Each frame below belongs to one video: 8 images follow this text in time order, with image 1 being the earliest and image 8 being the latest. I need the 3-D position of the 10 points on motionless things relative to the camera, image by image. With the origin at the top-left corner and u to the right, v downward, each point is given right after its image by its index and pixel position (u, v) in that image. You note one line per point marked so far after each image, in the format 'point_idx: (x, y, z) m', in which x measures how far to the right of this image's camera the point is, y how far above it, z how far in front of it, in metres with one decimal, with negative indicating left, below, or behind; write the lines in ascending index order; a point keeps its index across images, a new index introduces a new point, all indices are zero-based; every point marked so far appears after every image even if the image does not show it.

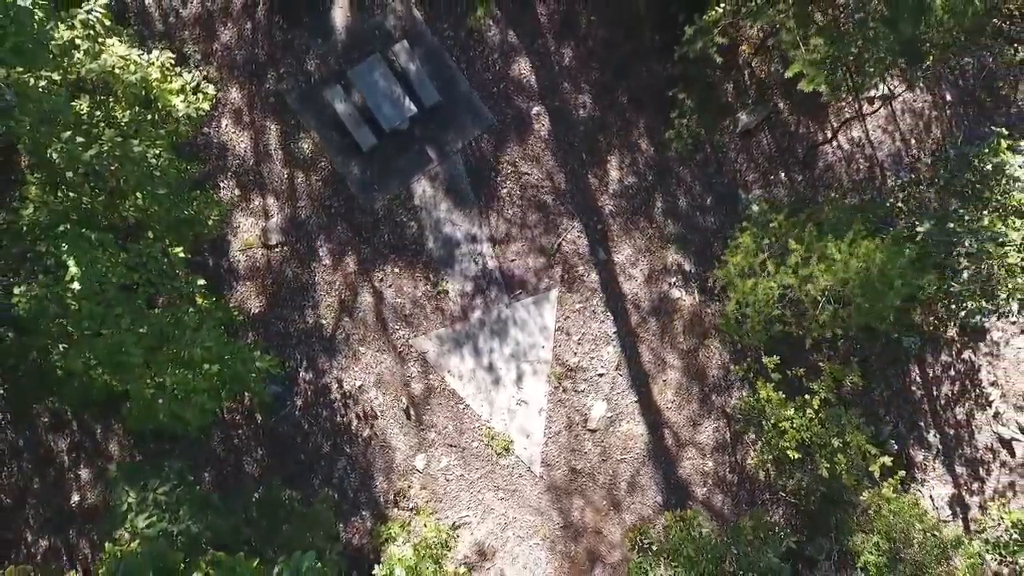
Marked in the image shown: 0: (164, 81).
0: (-3.5, +2.1, +5.5) m
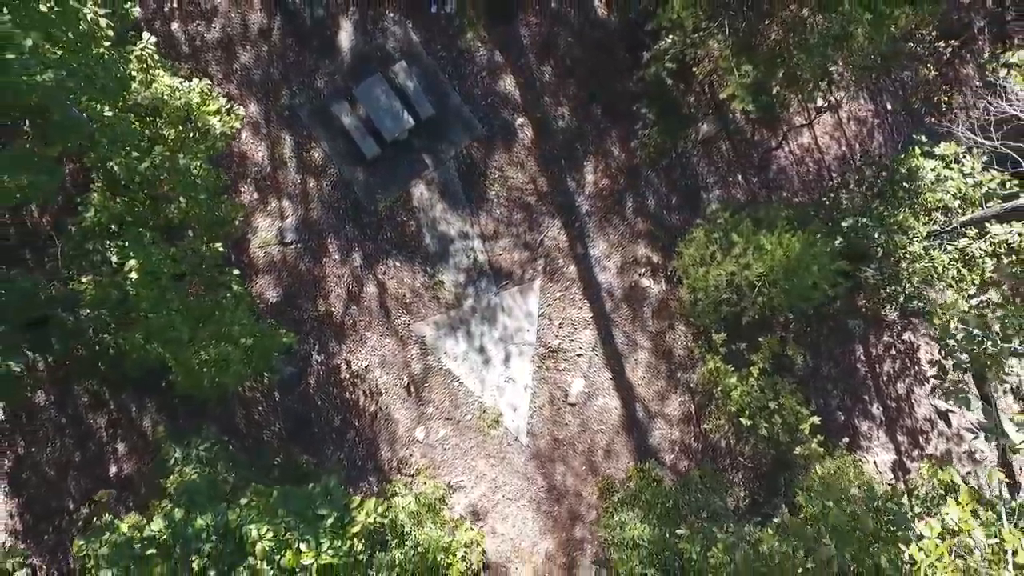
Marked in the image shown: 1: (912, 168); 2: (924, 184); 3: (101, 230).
0: (-3.7, +2.2, +6.4) m
1: (+5.2, +1.6, +6.9) m
2: (+5.2, +1.3, +6.8) m
3: (-4.5, +0.6, +5.7) m
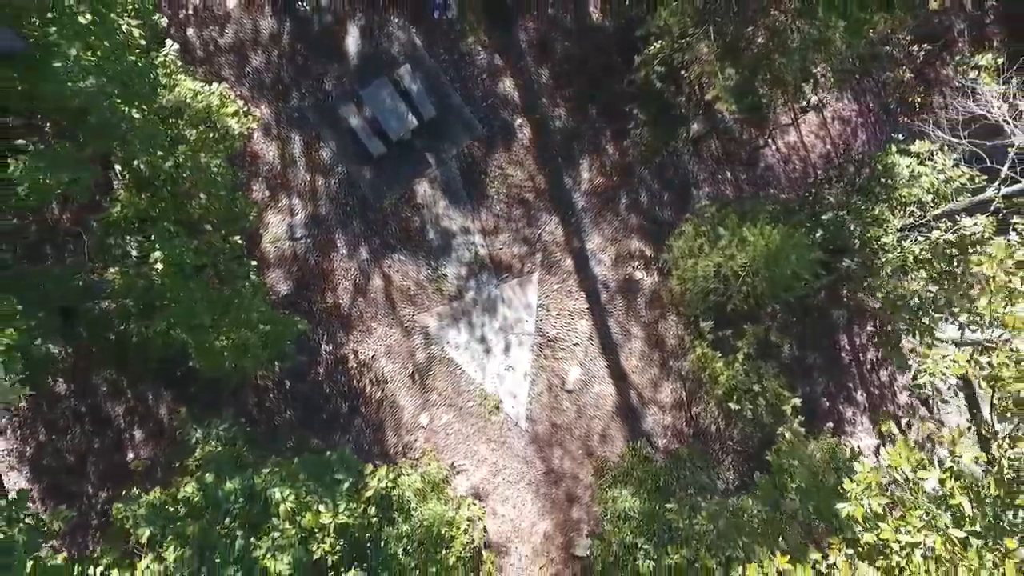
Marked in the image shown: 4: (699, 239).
0: (-3.7, +2.3, +6.8) m
1: (+5.2, +1.7, +7.3) m
2: (+5.2, +1.4, +7.2) m
3: (-4.5, +0.7, +6.2) m
4: (+2.7, +0.7, +7.6) m
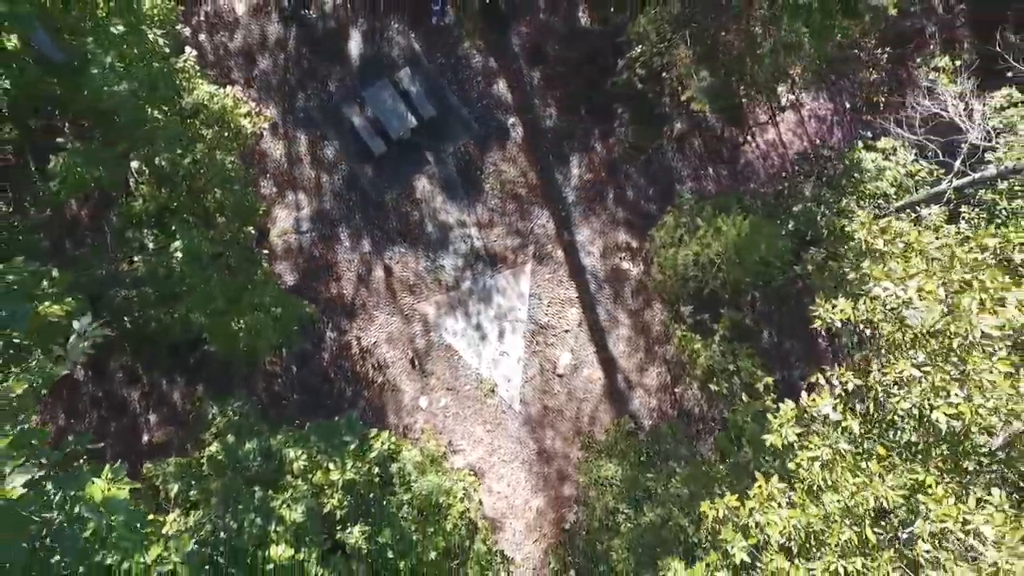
0: (-3.8, +2.5, +7.4) m
1: (+5.1, +1.9, +7.8) m
2: (+5.1, +1.6, +7.7) m
3: (-4.6, +0.9, +6.7) m
4: (+2.6, +0.9, +8.1) m
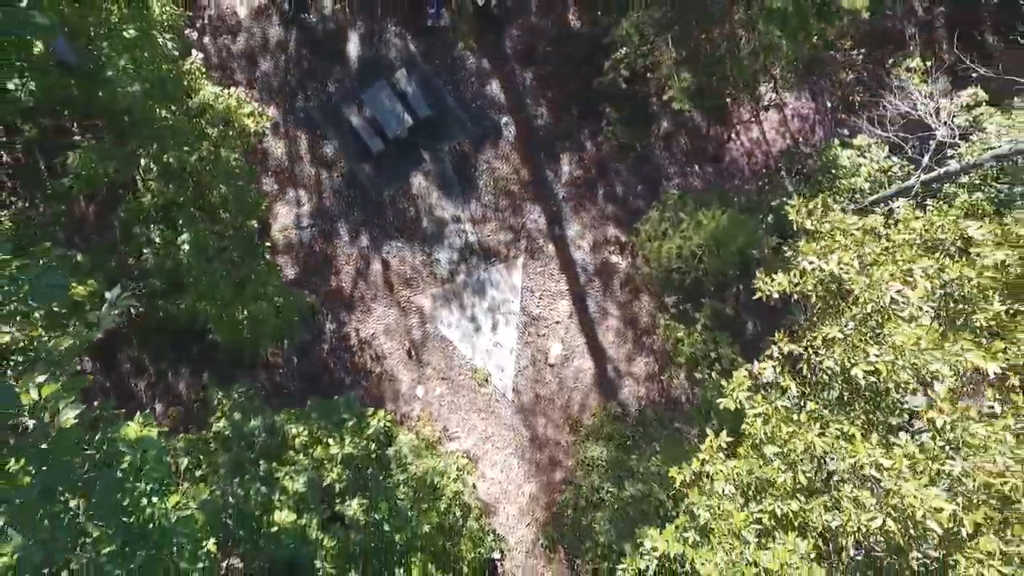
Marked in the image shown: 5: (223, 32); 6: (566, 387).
0: (-3.9, +2.6, +7.7) m
1: (+4.9, +2.0, +8.2) m
2: (+5.0, +1.8, +8.1) m
3: (-4.7, +1.0, +7.0) m
4: (+2.4, +1.1, +8.5) m
5: (-5.1, +4.5, +9.4) m
6: (+1.0, -1.8, +9.6) m
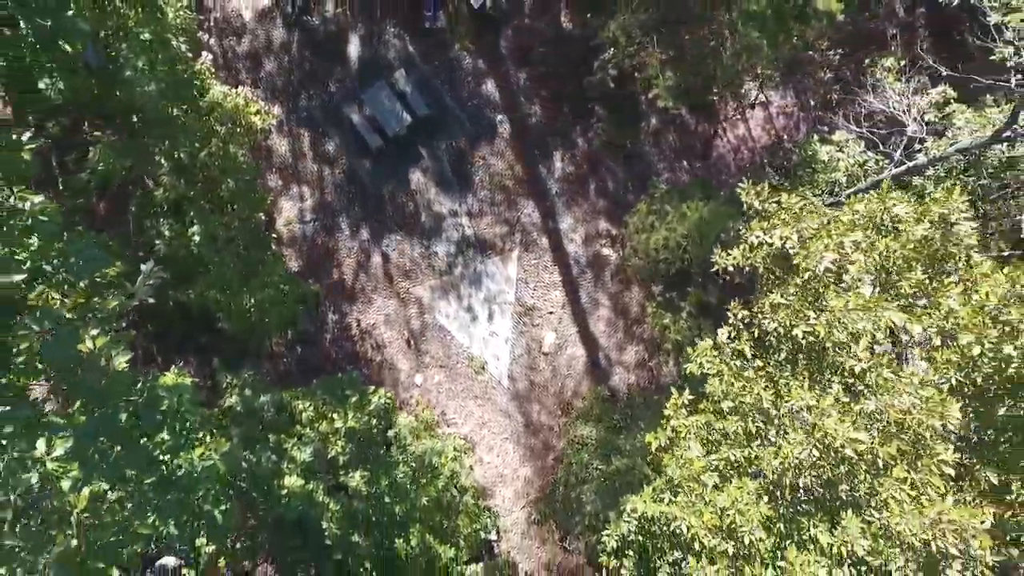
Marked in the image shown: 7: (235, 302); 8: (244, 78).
0: (-4.0, +2.8, +8.1) m
1: (+4.8, +2.2, +8.6) m
2: (+4.9, +1.9, +8.5) m
3: (-4.8, +1.2, +7.4) m
4: (+2.3, +1.2, +8.9) m
5: (-5.2, +4.7, +9.8) m
6: (+0.9, -1.6, +10.0) m
7: (-4.0, -0.2, +7.7) m
8: (-4.9, +3.9, +9.8) m
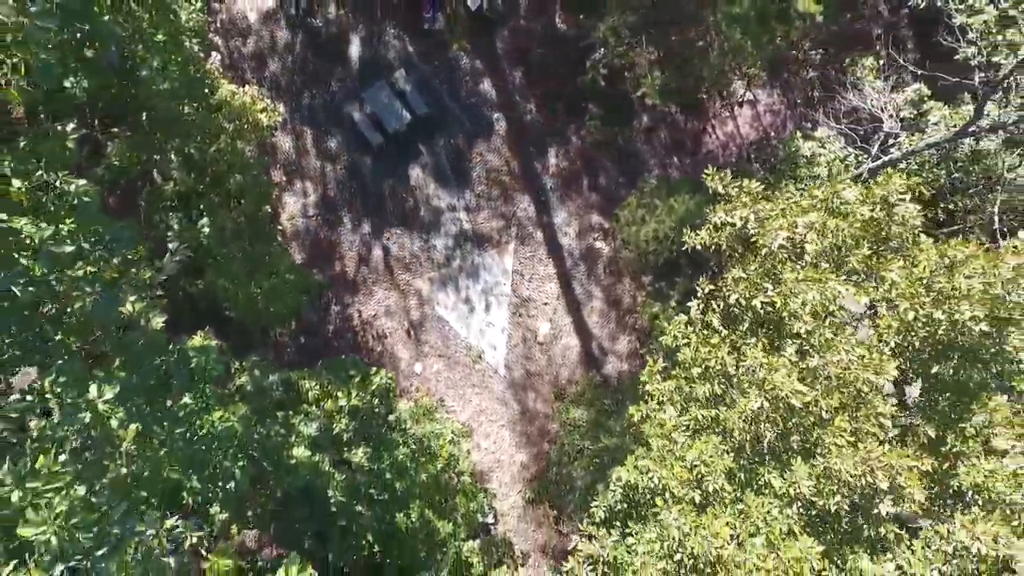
0: (-4.1, +2.9, +8.5) m
1: (+4.7, +2.4, +9.0) m
2: (+4.8, +2.1, +8.8) m
3: (-4.9, +1.3, +7.8) m
4: (+2.3, +1.4, +9.3) m
5: (-5.3, +4.8, +10.2) m
6: (+0.8, -1.4, +10.3) m
7: (-4.1, 0.0, +8.1) m
8: (-5.0, +4.0, +10.2) m
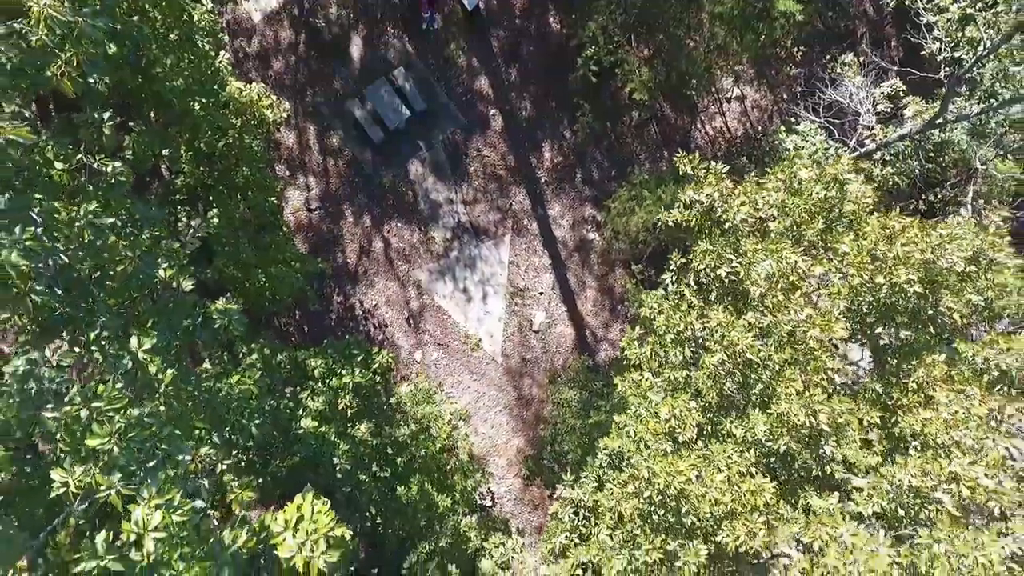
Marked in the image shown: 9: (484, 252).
0: (-4.2, +3.1, +8.9) m
1: (+4.7, +2.6, +9.3) m
2: (+4.7, +2.3, +9.2) m
3: (-5.0, +1.5, +8.2) m
4: (+2.2, +1.6, +9.6) m
5: (-5.4, +5.0, +10.6) m
6: (+0.7, -1.2, +10.7) m
7: (-4.2, +0.1, +8.5) m
8: (-5.1, +4.2, +10.6) m
9: (-0.6, +0.7, +10.8) m
